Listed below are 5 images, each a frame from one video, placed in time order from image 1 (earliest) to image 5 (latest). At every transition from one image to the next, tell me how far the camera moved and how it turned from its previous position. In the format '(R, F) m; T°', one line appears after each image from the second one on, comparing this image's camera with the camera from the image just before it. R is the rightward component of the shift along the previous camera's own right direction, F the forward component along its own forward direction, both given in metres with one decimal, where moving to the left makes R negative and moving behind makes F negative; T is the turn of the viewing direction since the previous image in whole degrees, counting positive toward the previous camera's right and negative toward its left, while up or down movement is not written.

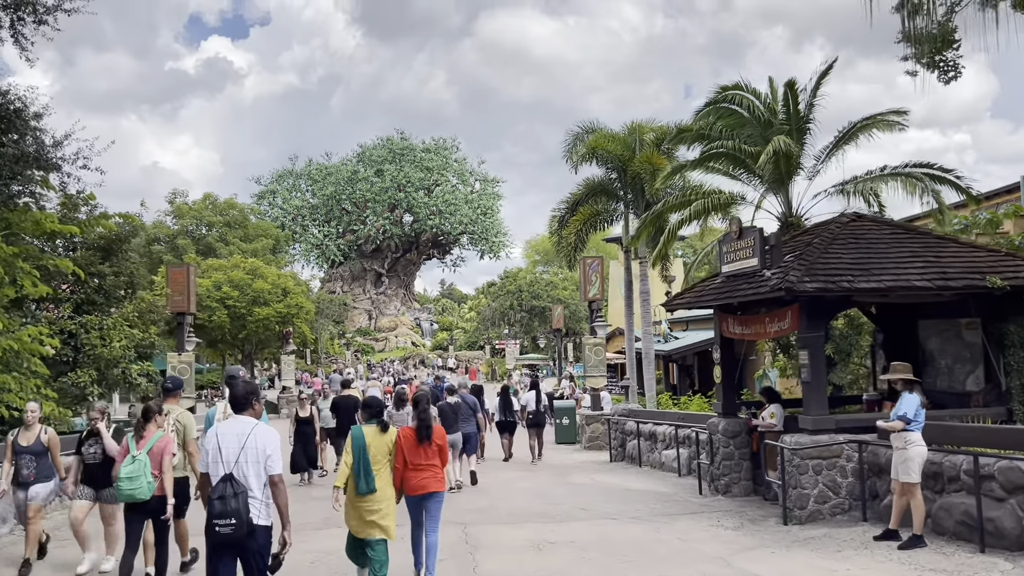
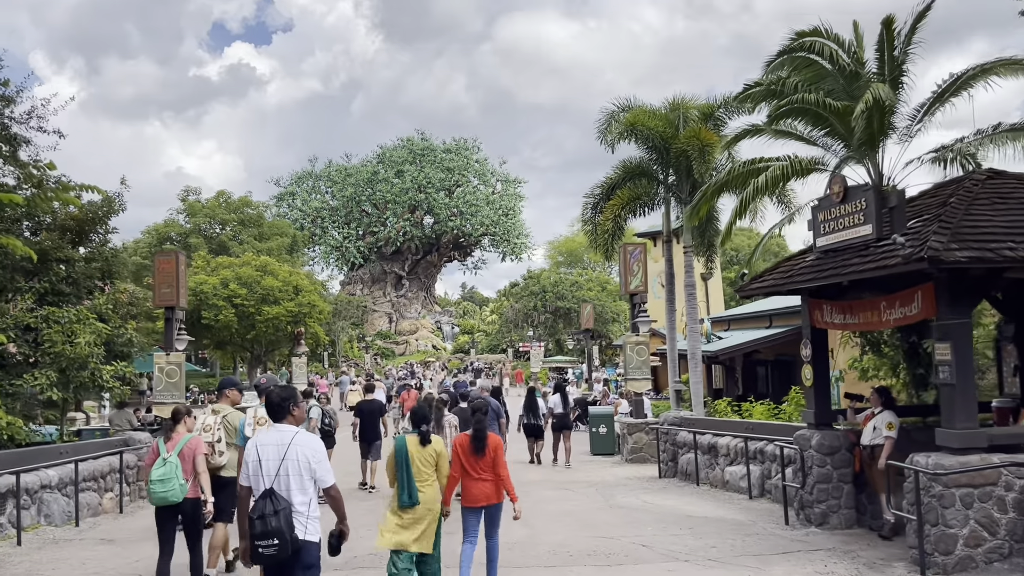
(-0.2, +2.3) m; -1°
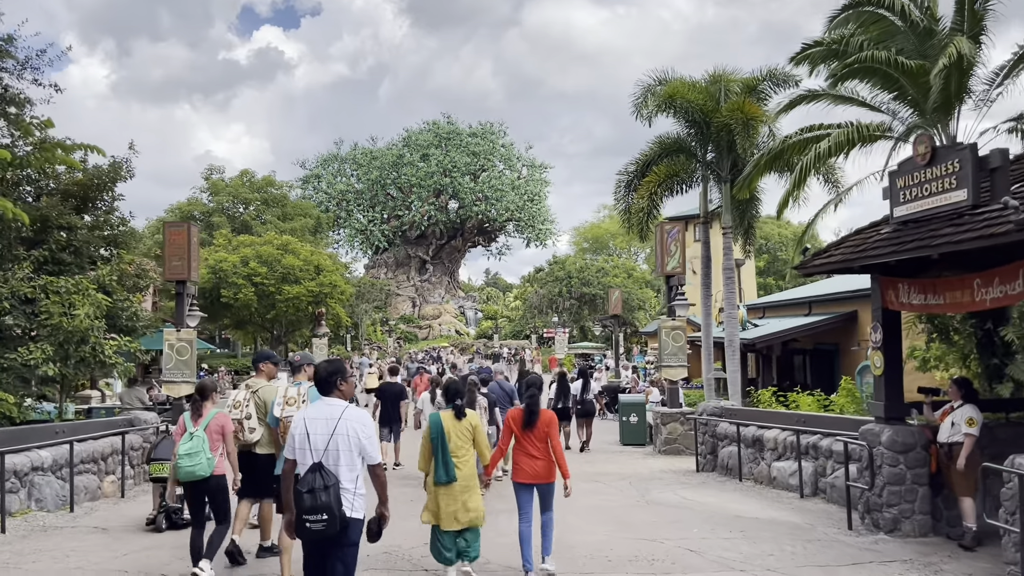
(-0.1, +1.0) m; -2°
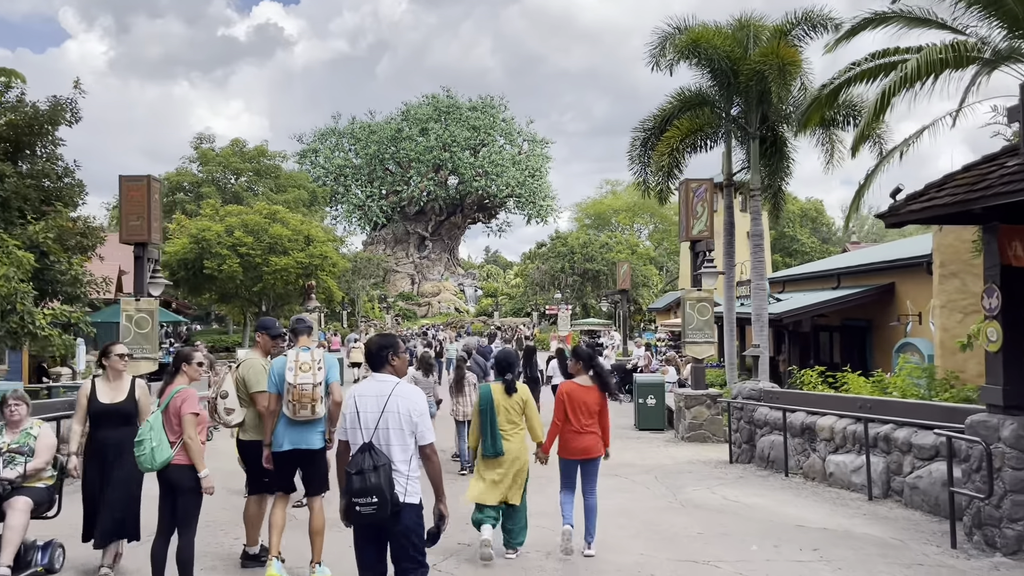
(-0.1, +1.9) m; 0°
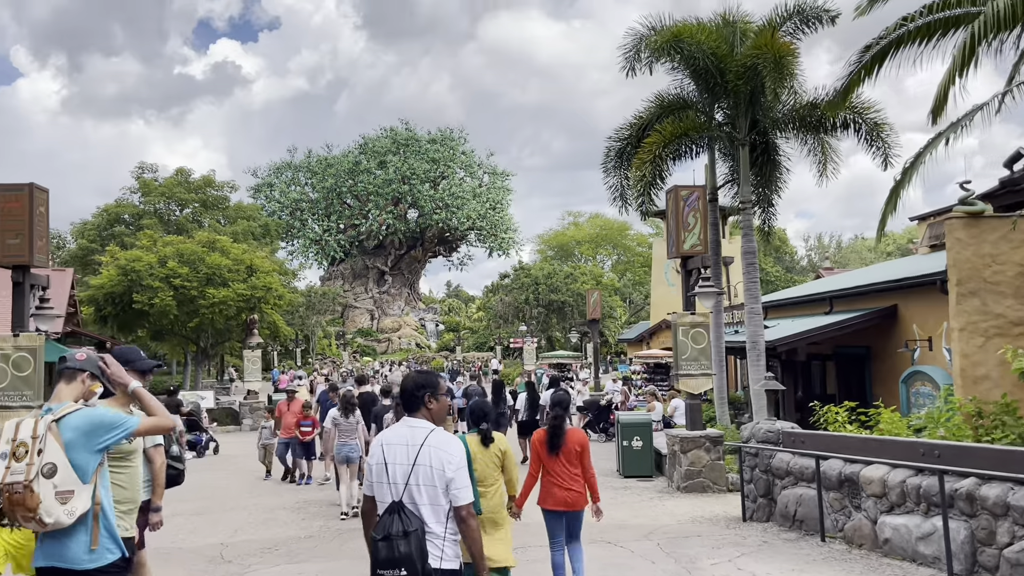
(0.0, +2.2) m; +3°
